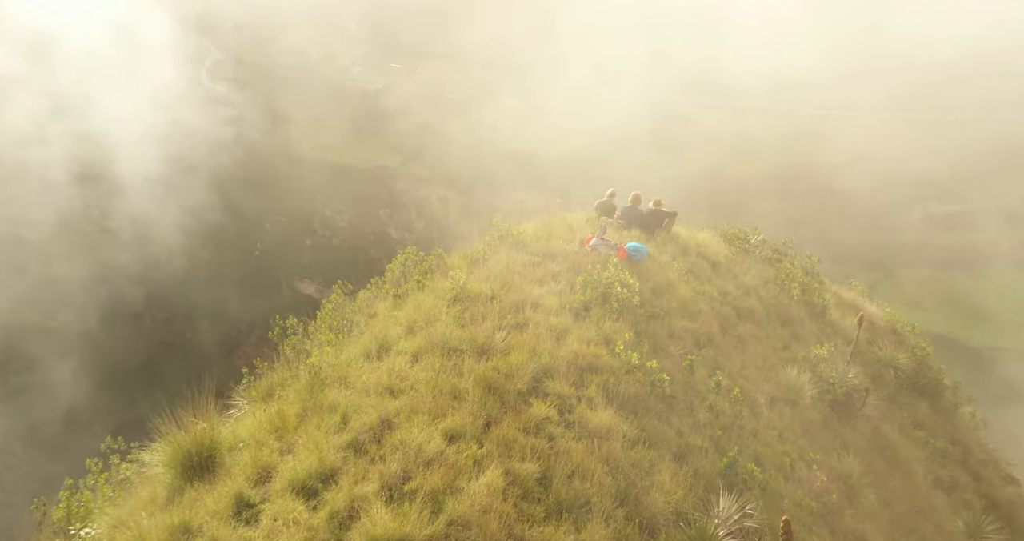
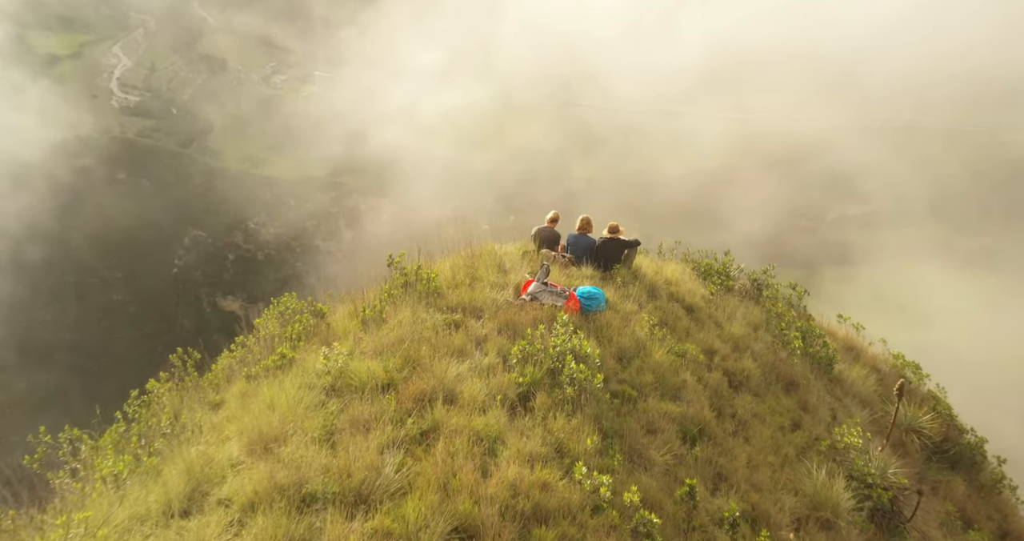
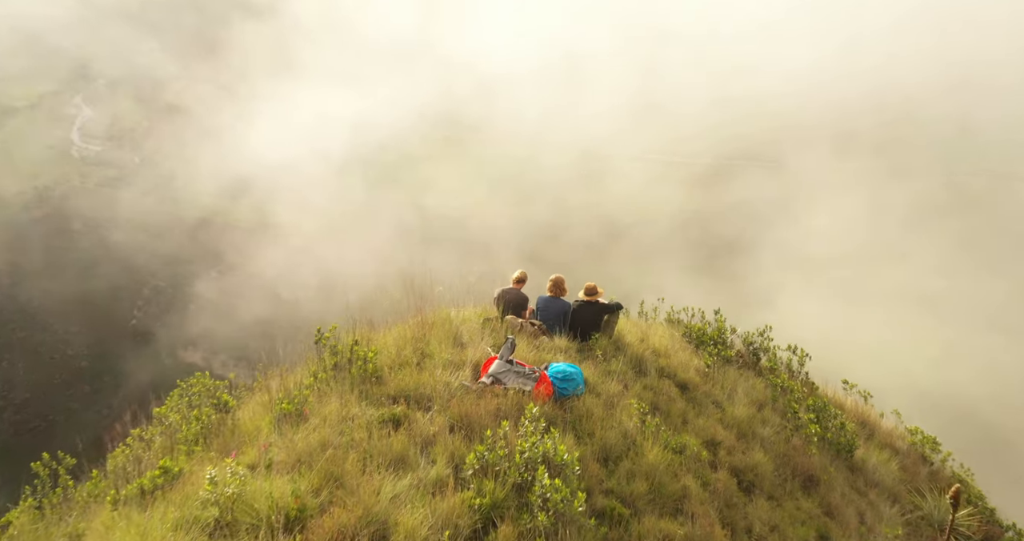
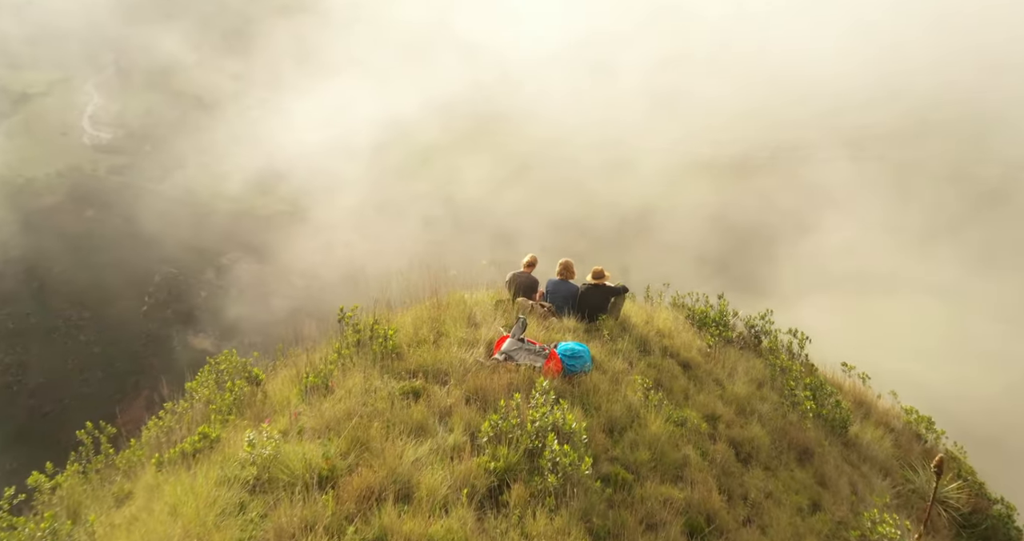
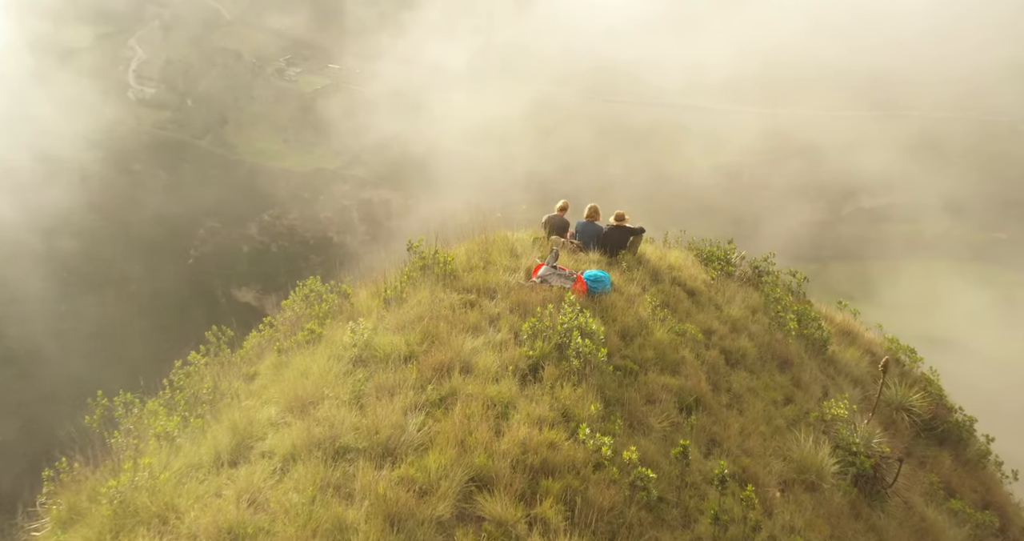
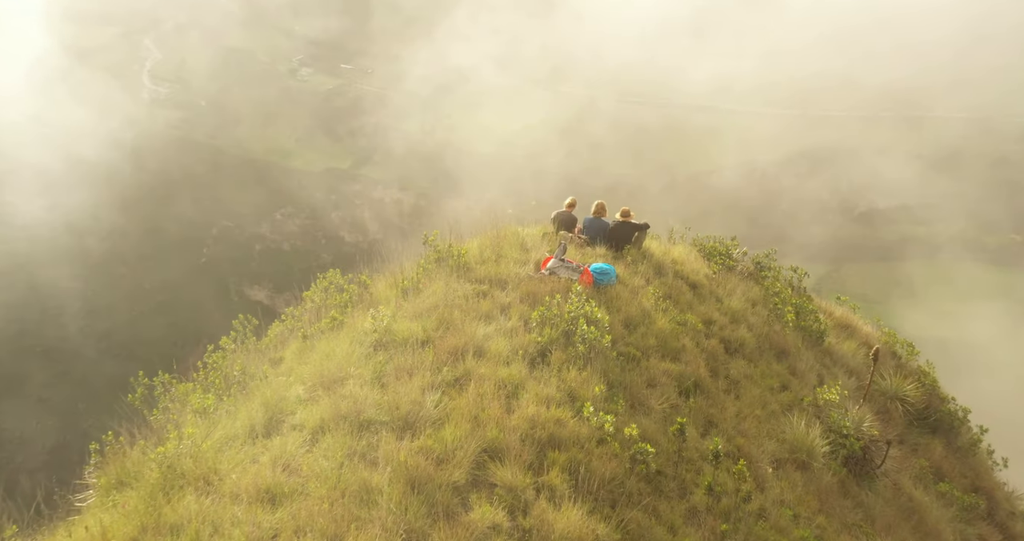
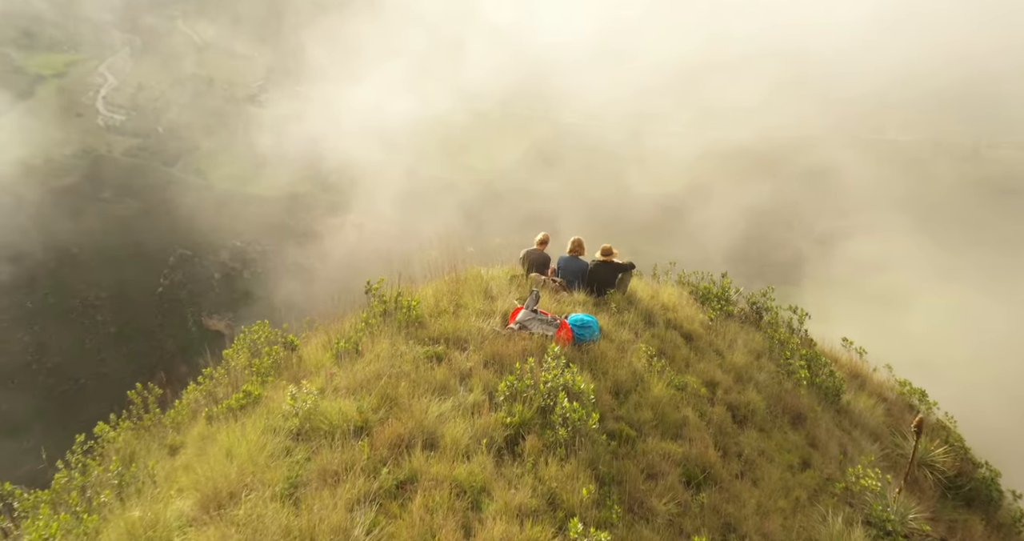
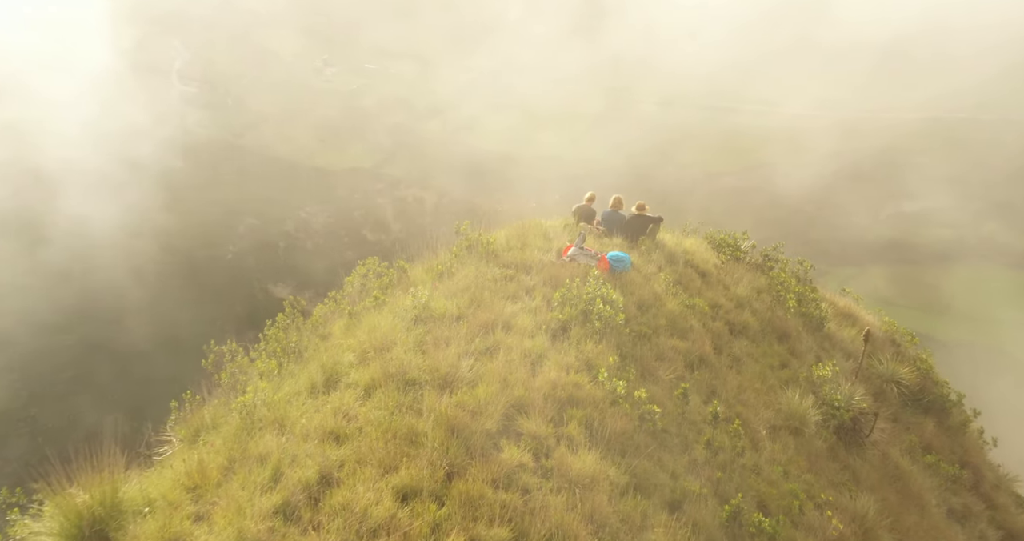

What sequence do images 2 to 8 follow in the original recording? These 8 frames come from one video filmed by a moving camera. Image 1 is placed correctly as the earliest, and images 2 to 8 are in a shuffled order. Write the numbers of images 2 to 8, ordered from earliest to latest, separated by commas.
8, 6, 5, 2, 7, 4, 3
